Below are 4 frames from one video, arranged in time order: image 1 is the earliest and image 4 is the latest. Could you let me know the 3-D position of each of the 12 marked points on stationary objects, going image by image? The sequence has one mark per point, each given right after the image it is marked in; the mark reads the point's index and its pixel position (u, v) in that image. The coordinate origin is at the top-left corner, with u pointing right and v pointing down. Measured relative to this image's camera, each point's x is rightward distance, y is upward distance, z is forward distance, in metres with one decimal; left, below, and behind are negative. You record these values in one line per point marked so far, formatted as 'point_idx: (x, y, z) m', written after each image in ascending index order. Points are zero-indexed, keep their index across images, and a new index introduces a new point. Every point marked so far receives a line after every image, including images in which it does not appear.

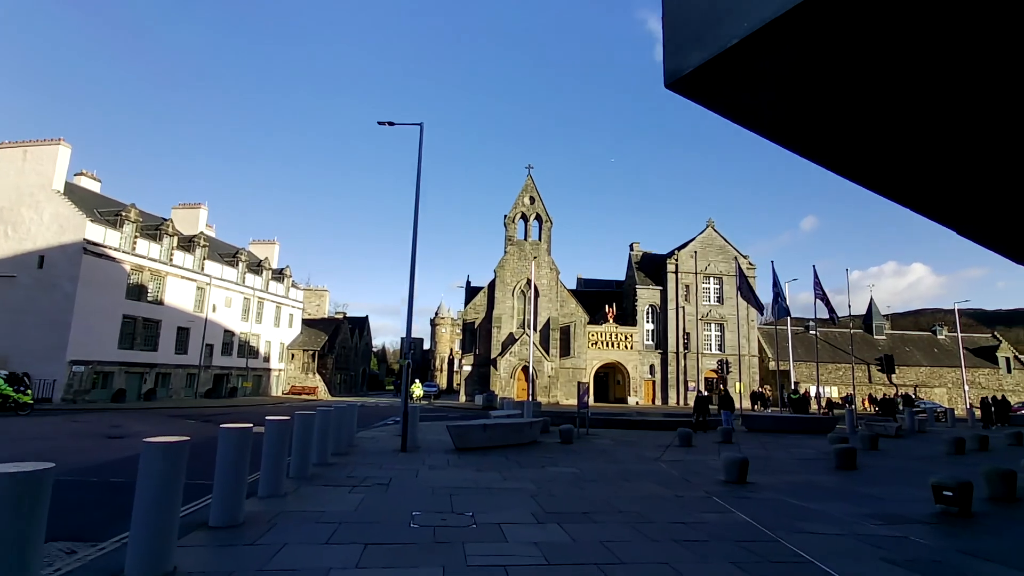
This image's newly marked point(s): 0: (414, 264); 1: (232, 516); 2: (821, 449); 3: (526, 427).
0: (-2.8, +0.8, +15.4) m
1: (-3.5, -2.8, +6.7) m
2: (+9.6, -5.0, +16.4) m
3: (+0.5, -4.4, +16.7) m
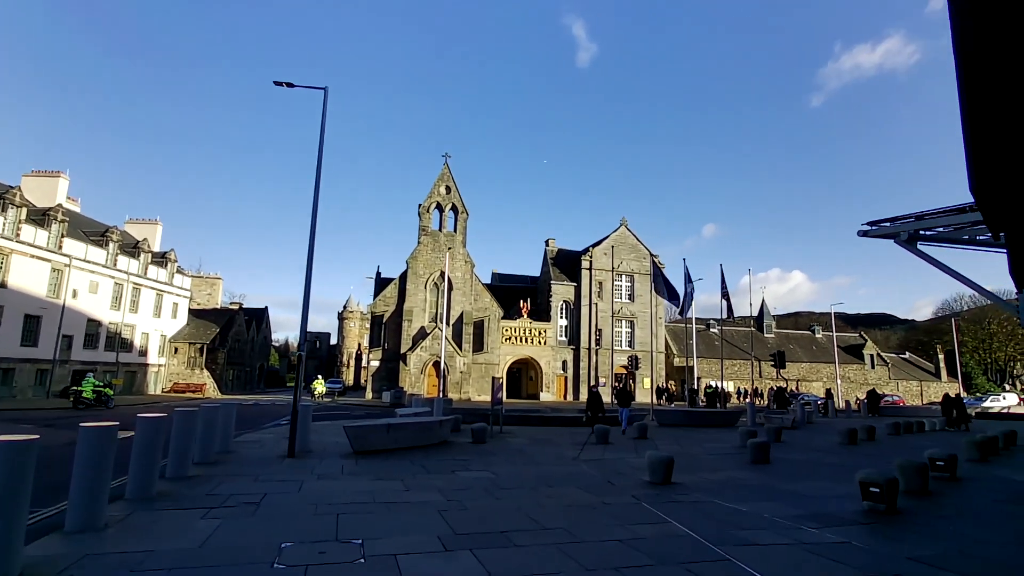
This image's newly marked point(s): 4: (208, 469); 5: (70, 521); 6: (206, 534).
0: (-5.0, +1.3, +13.4) m
1: (-4.5, -2.4, +4.7) m
2: (+6.9, -4.8, +16.4) m
3: (-2.2, -4.0, +15.2) m
4: (-6.0, -3.6, +10.4) m
5: (-5.1, -2.7, +6.2) m
6: (-3.6, -2.8, +6.2) m
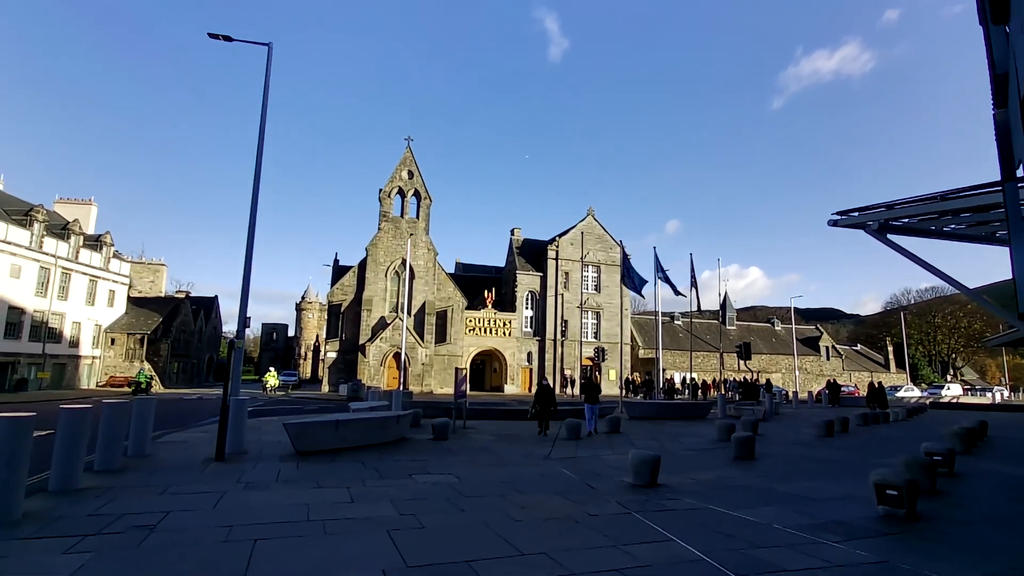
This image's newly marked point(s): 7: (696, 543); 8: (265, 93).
0: (-5.8, +1.8, +11.6) m
1: (-4.6, -2.0, +3.0) m
2: (+5.8, -4.4, +15.5) m
3: (-3.1, -3.5, +13.7) m
4: (-6.6, -3.1, +8.7) m
5: (-5.4, -2.3, +4.5) m
6: (-3.9, -2.4, +4.6) m
7: (+1.9, -2.7, +5.5) m
8: (-6.2, +4.9, +13.1) m
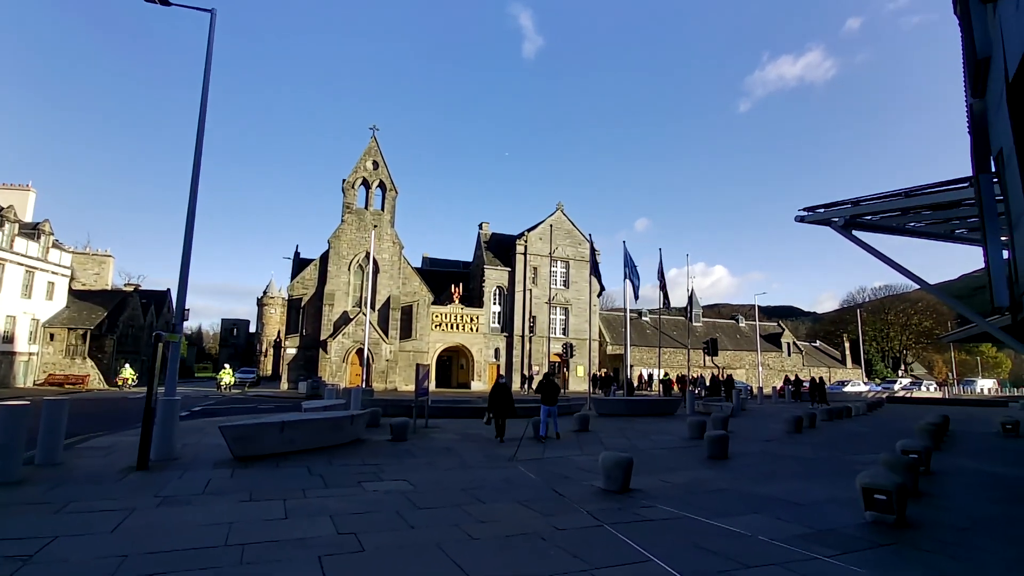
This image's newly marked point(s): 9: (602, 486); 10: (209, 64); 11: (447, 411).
0: (-6.5, +2.1, +10.4) m
1: (-4.9, -1.9, +1.9) m
2: (+4.8, -4.2, +15.0) m
3: (-4.0, -3.3, +12.7) m
4: (-7.2, -2.9, +7.4) m
5: (-5.8, -2.1, +3.4) m
6: (-4.2, -2.3, +3.5) m
7: (+1.5, -2.5, +4.8) m
8: (-7.0, +5.2, +11.8) m
9: (+1.4, -3.2, +8.4) m
10: (-6.9, +5.1, +11.7) m
11: (-2.5, -4.7, +19.8) m
